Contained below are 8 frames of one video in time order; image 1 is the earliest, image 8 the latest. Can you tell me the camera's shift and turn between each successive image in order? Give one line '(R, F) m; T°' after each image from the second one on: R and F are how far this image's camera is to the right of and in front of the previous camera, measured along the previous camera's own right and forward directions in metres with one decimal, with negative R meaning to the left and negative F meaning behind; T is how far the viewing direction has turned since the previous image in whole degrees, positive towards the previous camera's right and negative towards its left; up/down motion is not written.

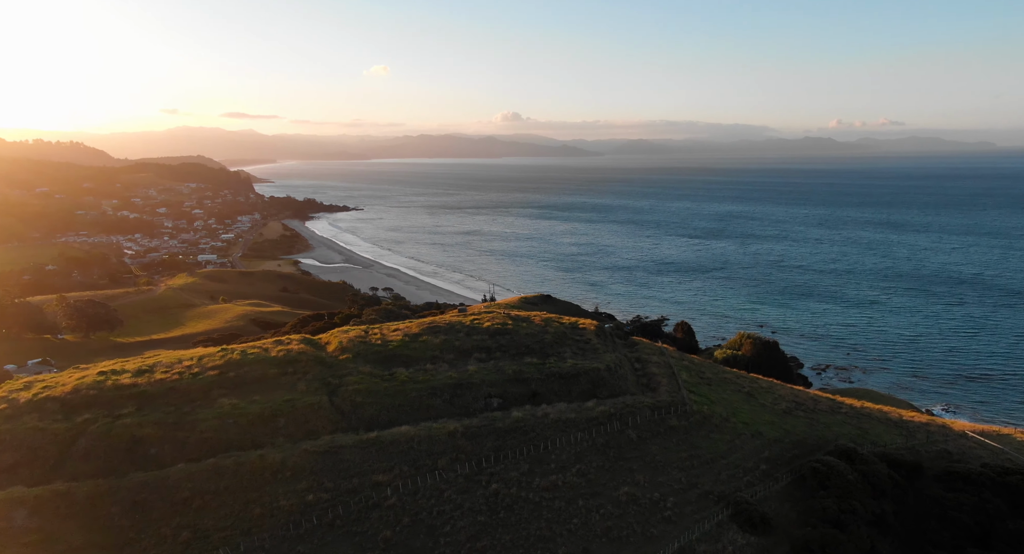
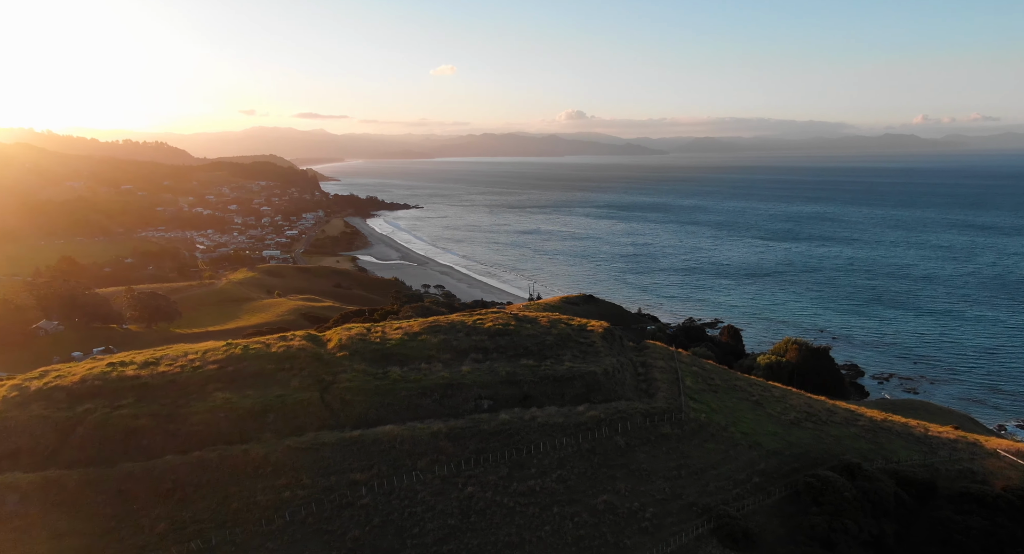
(+1.8, +0.4) m; -4°
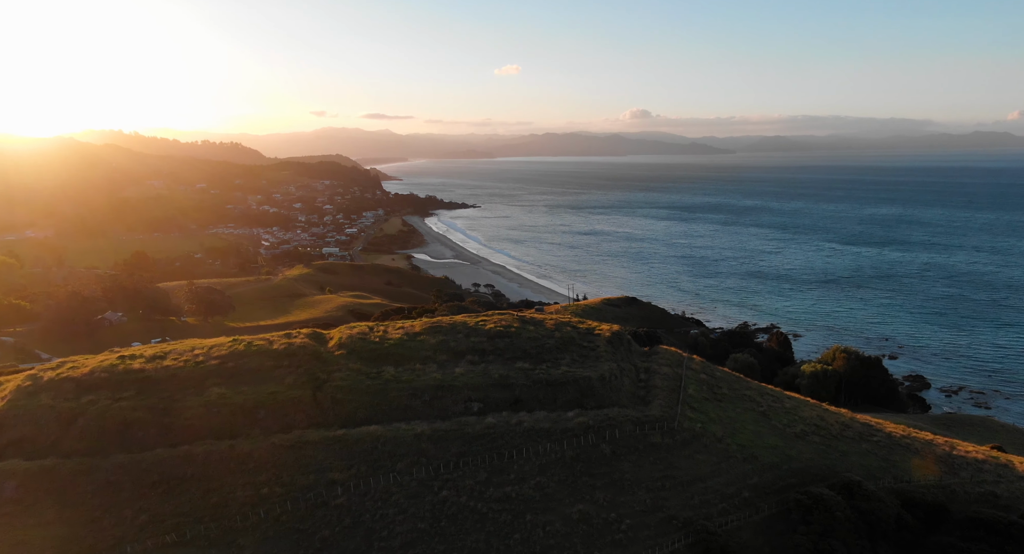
(+1.7, +0.4) m; -4°
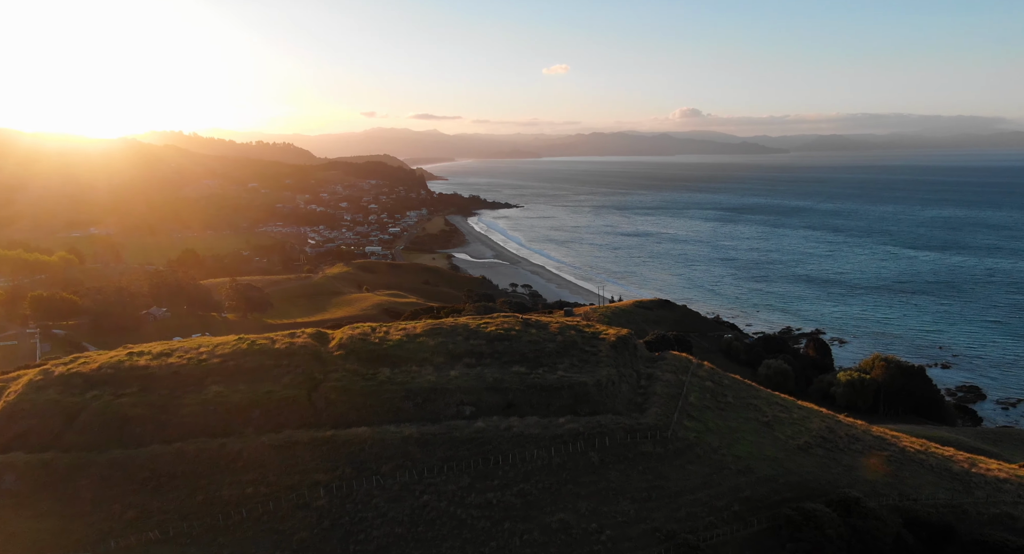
(+1.3, +0.3) m; -3°
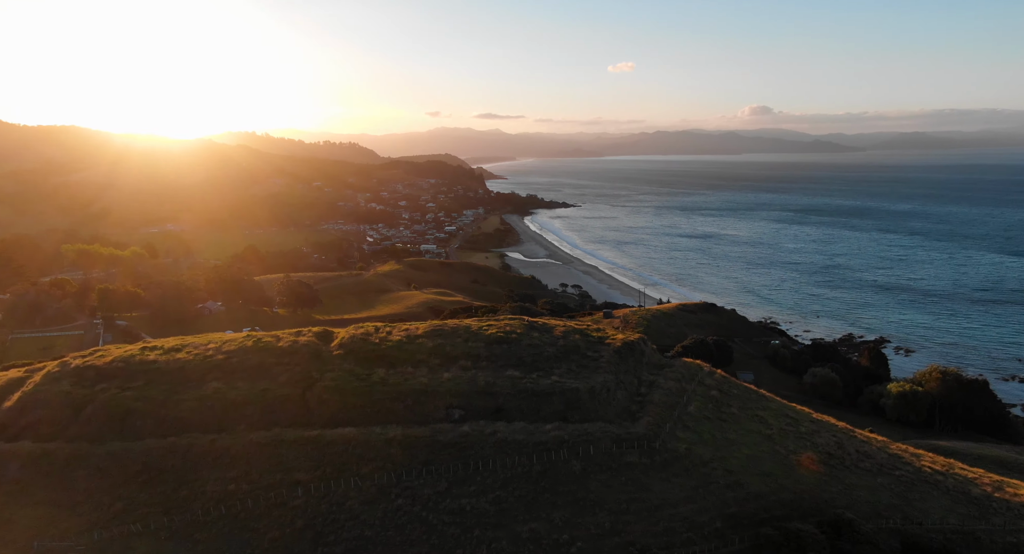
(+1.7, +0.3) m; -4°
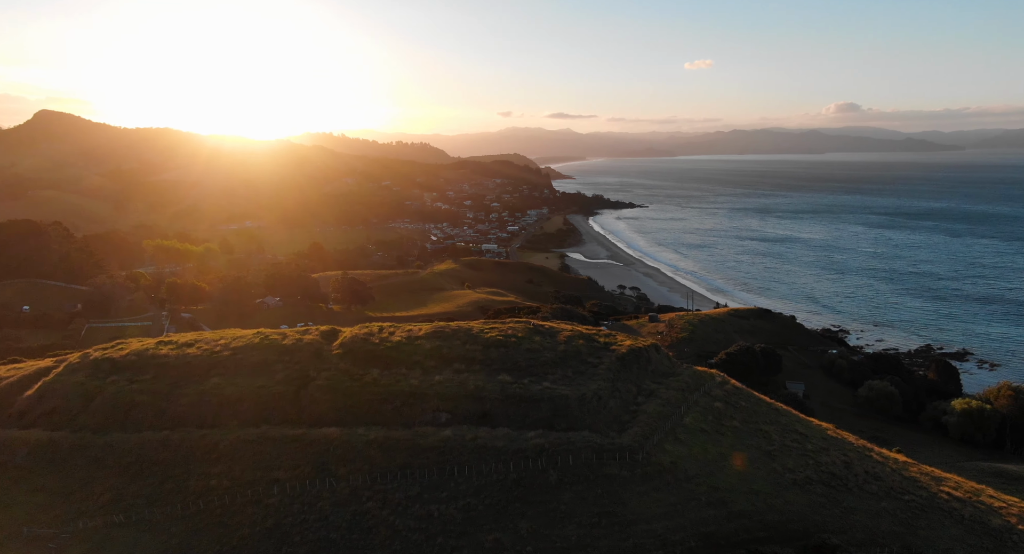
(+2.0, +0.4) m; -5°
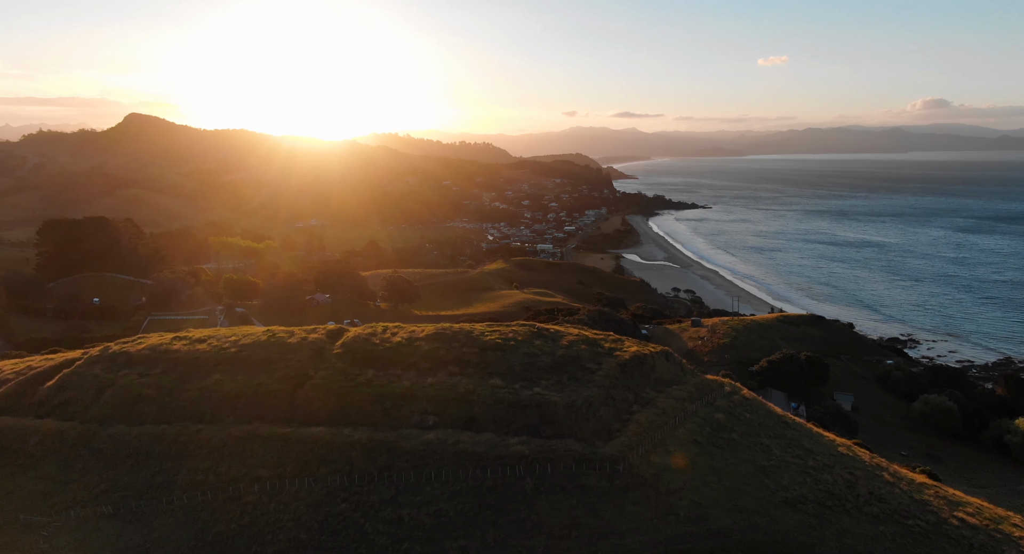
(+1.8, +0.3) m; -4°
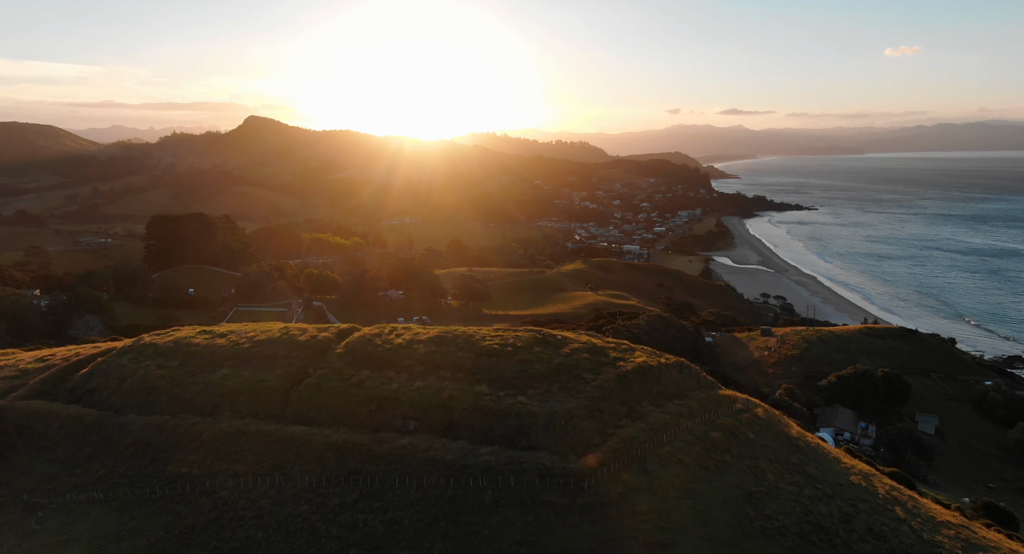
(+2.8, +0.5) m; -7°
